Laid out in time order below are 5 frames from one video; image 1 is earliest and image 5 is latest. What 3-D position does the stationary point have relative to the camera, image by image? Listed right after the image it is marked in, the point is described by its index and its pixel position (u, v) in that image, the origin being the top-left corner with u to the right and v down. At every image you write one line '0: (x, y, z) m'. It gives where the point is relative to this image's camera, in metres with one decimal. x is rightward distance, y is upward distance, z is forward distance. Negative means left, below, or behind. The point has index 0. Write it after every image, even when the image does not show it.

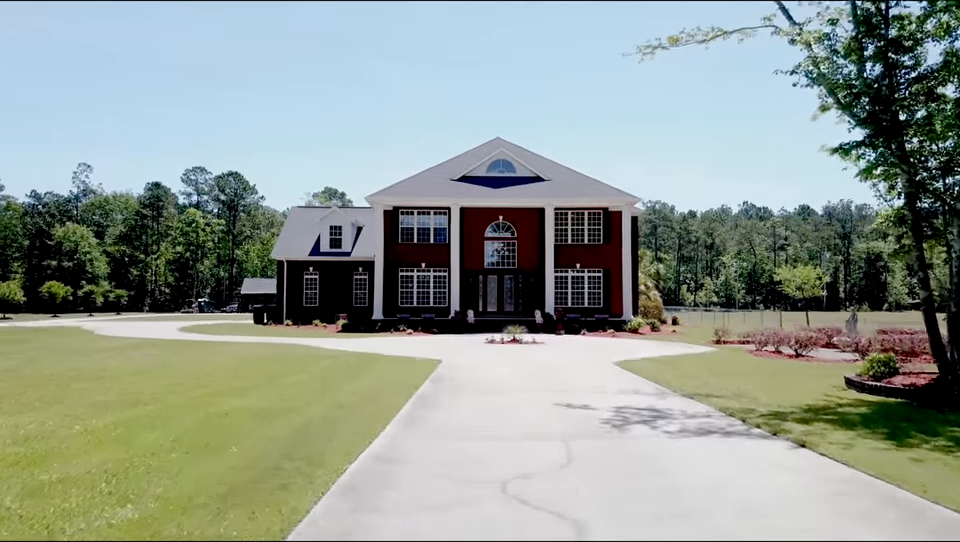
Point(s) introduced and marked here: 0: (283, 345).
0: (-5.2, -1.9, +20.0) m
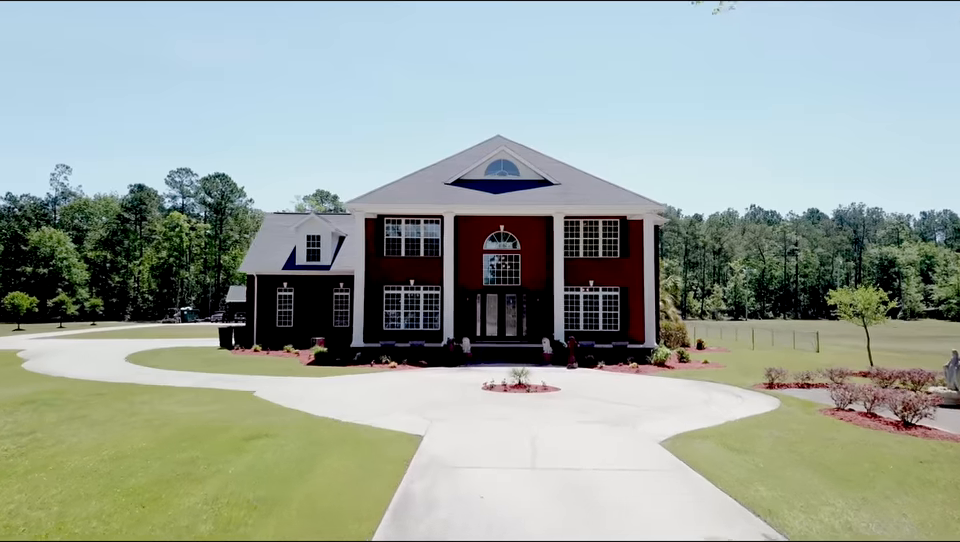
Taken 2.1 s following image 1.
0: (-5.2, -2.5, +15.7) m
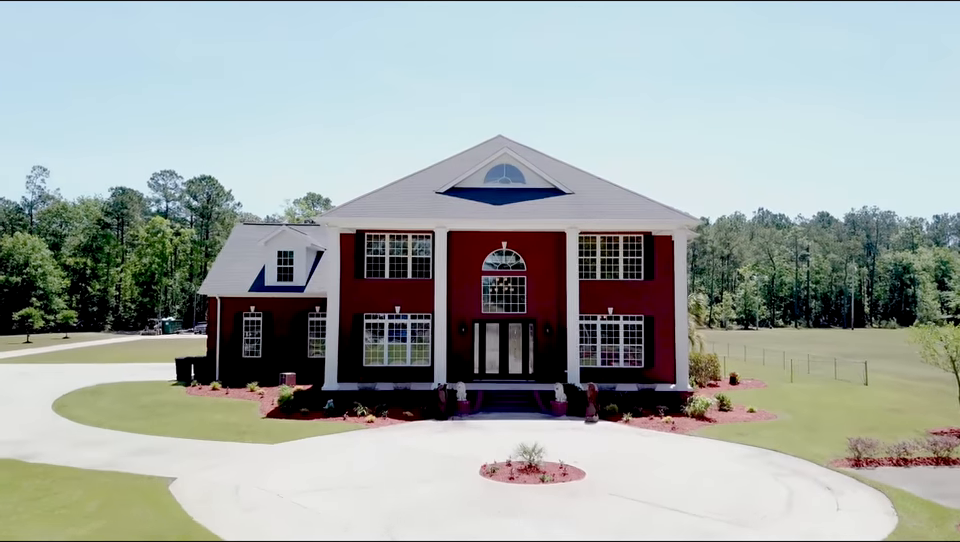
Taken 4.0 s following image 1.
0: (-5.3, -3.3, +11.5) m
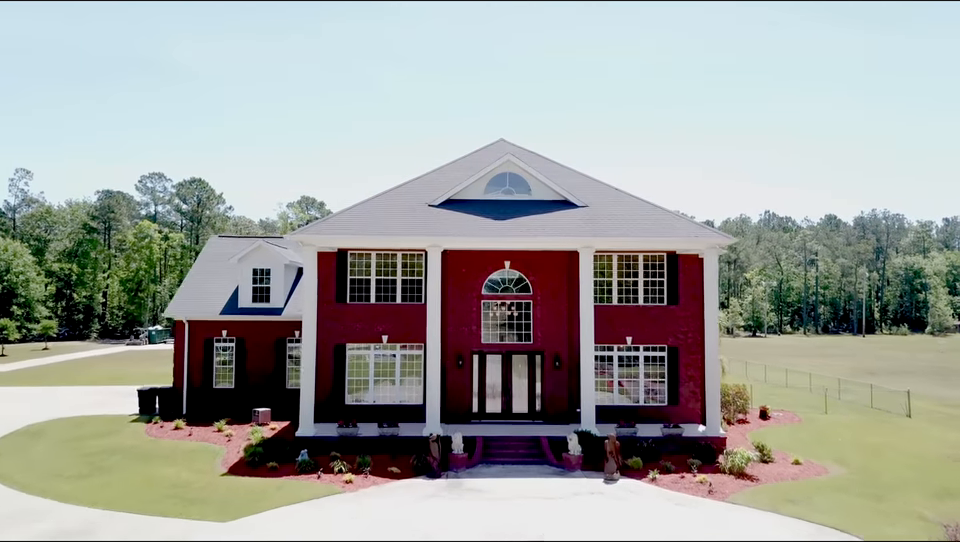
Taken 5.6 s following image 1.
0: (-5.3, -3.9, +8.6) m
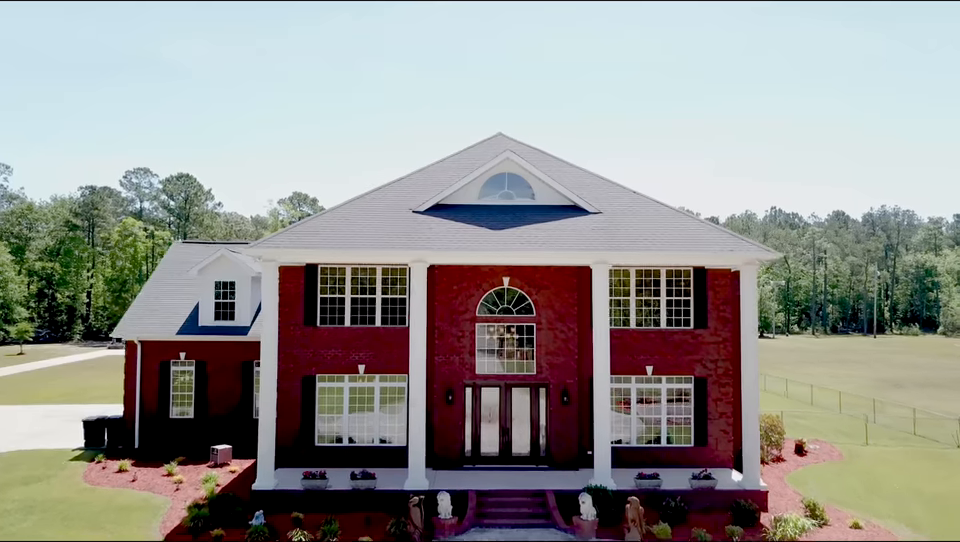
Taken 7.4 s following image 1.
0: (-5.4, -4.3, +5.6) m
